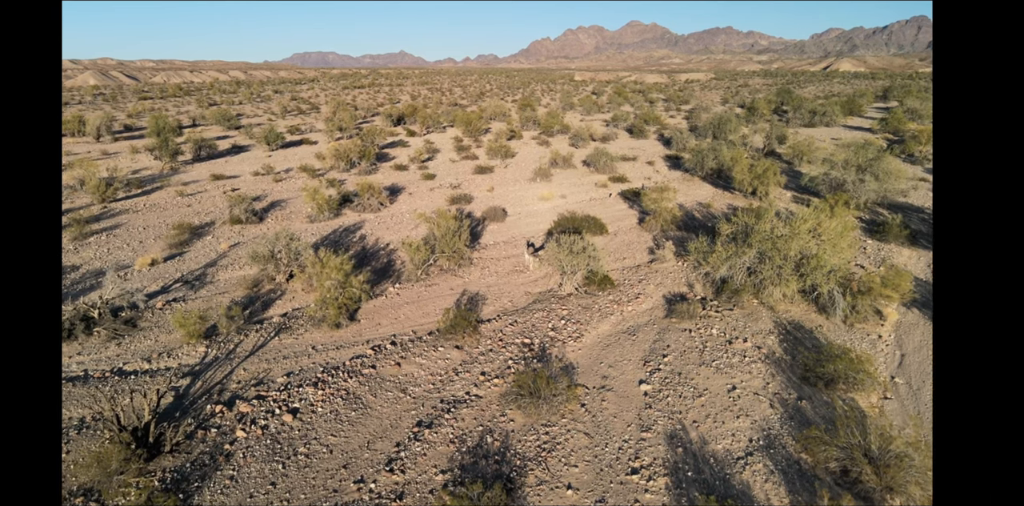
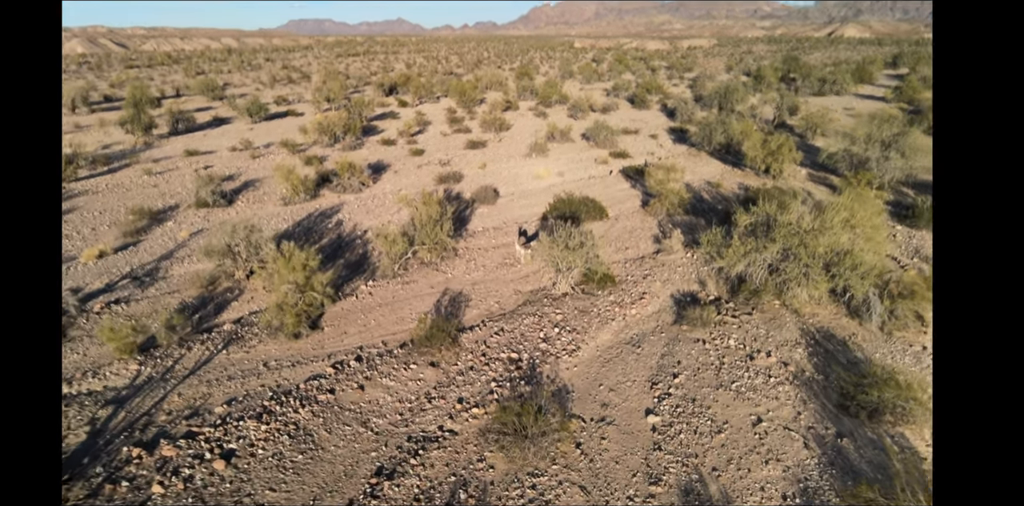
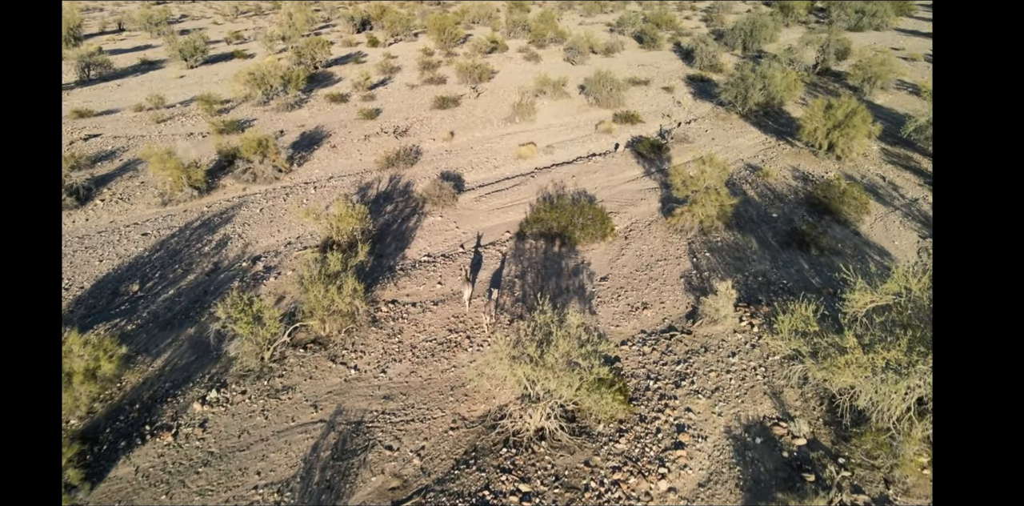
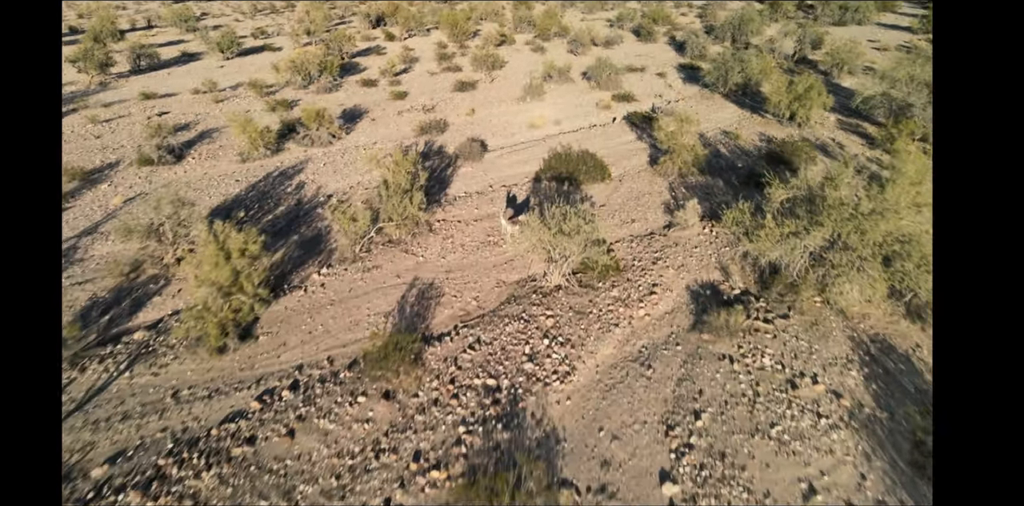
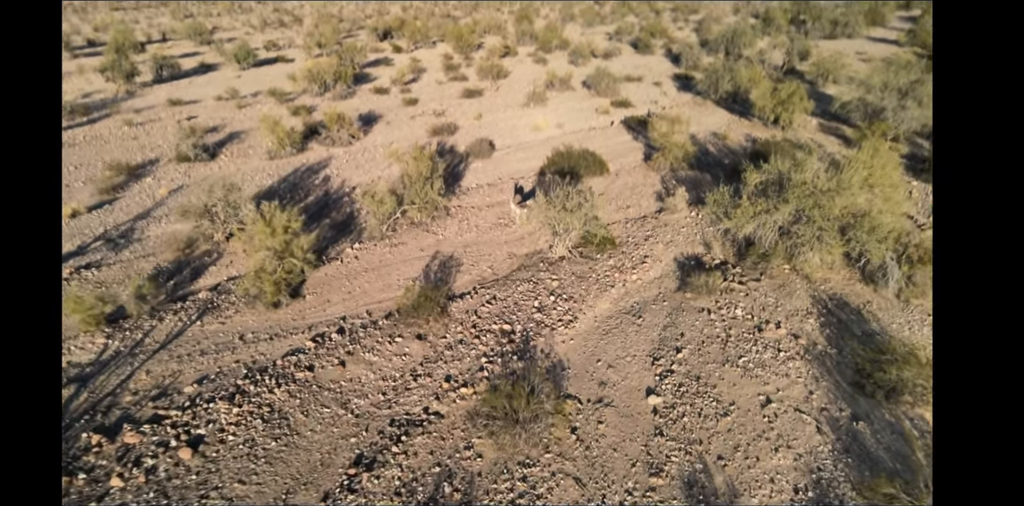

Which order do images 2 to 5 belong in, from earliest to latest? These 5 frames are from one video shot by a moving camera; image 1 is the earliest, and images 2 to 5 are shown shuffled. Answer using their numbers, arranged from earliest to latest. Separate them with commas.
2, 5, 4, 3
